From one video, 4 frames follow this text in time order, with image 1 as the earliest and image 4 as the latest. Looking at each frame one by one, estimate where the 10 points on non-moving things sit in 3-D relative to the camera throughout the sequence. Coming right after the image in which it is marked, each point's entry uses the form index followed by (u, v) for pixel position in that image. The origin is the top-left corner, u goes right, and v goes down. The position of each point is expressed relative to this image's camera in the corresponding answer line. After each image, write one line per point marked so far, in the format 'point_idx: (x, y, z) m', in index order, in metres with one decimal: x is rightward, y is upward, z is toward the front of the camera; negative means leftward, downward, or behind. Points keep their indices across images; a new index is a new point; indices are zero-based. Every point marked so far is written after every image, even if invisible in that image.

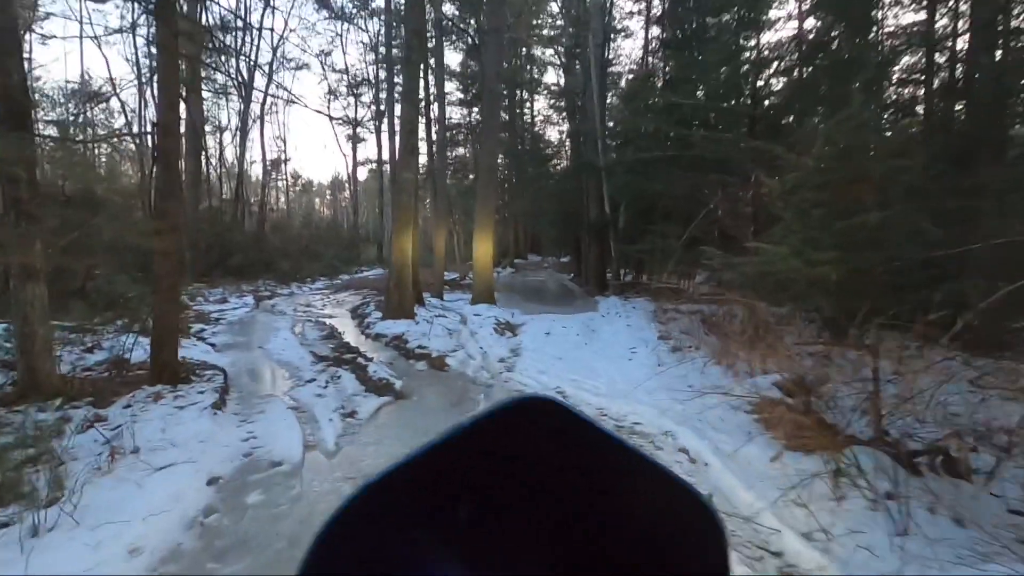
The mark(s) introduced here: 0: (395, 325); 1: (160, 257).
0: (-3.4, -1.1, +15.1) m
1: (-6.1, +0.5, +9.1) m
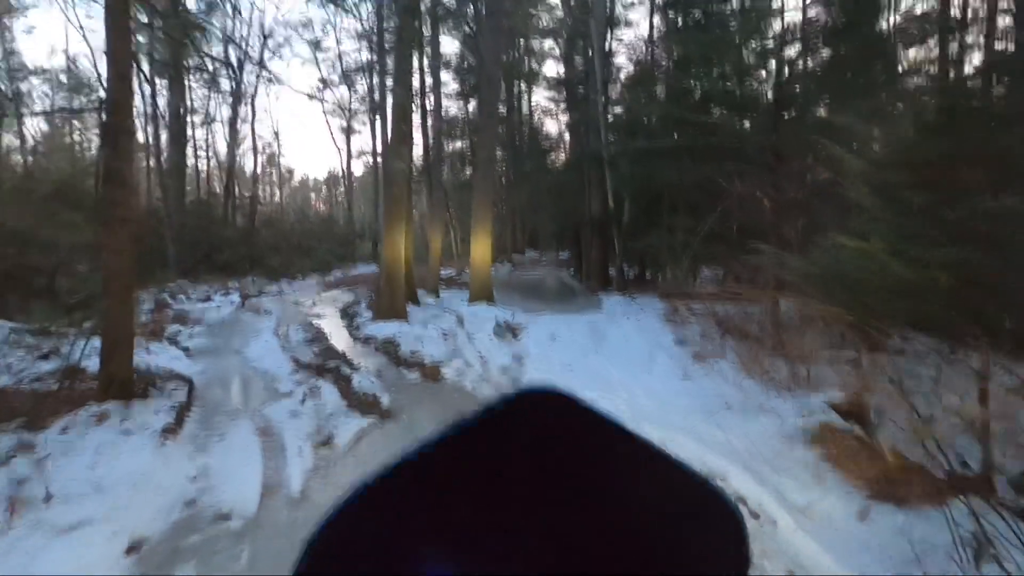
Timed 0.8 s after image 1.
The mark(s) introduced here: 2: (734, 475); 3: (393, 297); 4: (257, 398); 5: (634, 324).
0: (-3.3, -1.0, +13.9) m
1: (-6.0, +0.5, +7.9) m
2: (+2.0, -1.7, +4.8) m
3: (-3.4, -0.3, +15.0) m
4: (-4.2, -1.8, +8.6) m
5: (+3.4, -1.0, +14.4) m
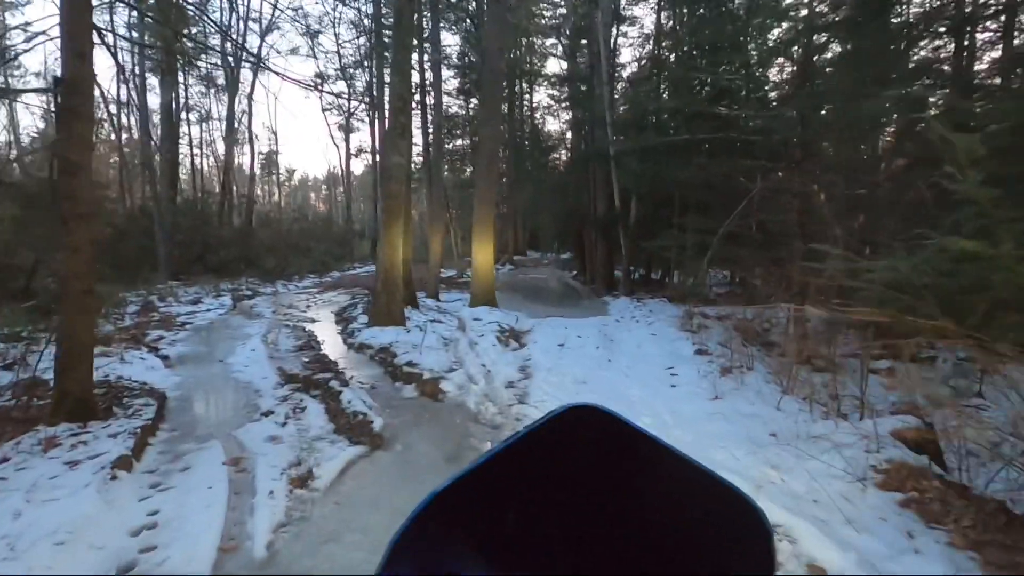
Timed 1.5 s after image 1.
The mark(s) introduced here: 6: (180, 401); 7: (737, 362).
0: (-3.2, -1.1, +13.0) m
1: (-5.9, +0.4, +7.0) m
2: (+2.1, -1.8, +3.8) m
3: (-3.3, -0.3, +14.1) m
4: (-4.0, -1.9, +7.7) m
5: (+3.5, -1.1, +13.5) m
6: (-5.4, -1.8, +8.6) m
7: (+4.2, -1.4, +9.7) m
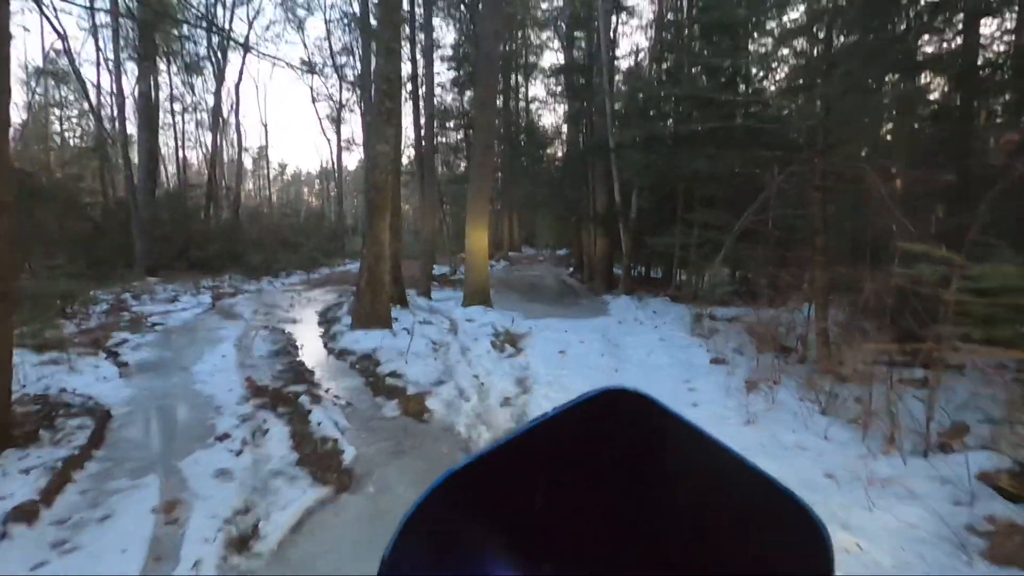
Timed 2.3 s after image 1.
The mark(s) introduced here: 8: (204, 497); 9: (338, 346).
0: (-3.3, -1.1, +11.9) m
1: (-5.9, +0.4, +5.8) m
2: (+2.1, -1.9, +2.8) m
3: (-3.4, -0.3, +13.0) m
4: (-4.1, -1.9, +6.5) m
5: (+3.4, -1.1, +12.5) m
6: (-5.5, -1.9, +7.5) m
7: (+4.1, -1.4, +8.7) m
8: (-2.9, -1.9, +4.9) m
9: (-4.0, -1.3, +12.0) m
